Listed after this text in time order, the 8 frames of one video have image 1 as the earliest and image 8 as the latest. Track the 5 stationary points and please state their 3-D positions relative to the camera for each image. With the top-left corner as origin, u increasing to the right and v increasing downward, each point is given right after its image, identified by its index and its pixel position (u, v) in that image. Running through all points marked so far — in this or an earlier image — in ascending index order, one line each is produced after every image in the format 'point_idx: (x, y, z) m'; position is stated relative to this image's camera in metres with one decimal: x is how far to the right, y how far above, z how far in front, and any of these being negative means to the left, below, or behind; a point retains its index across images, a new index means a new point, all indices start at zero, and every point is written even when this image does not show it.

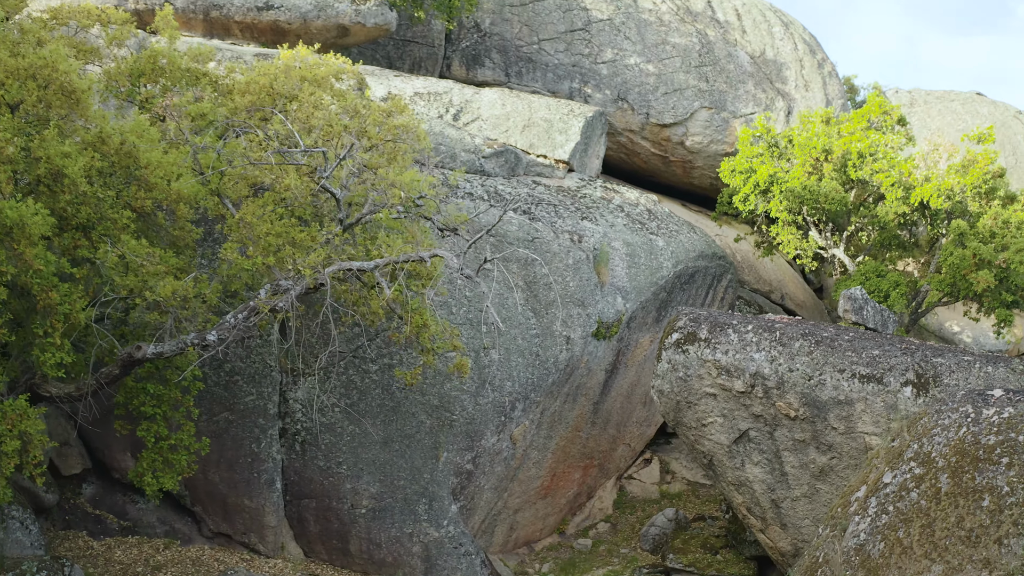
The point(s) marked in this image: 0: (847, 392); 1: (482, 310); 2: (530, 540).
0: (+2.4, -0.7, +8.4) m
1: (-0.3, -0.2, +10.4) m
2: (+0.2, -2.6, +11.7) m
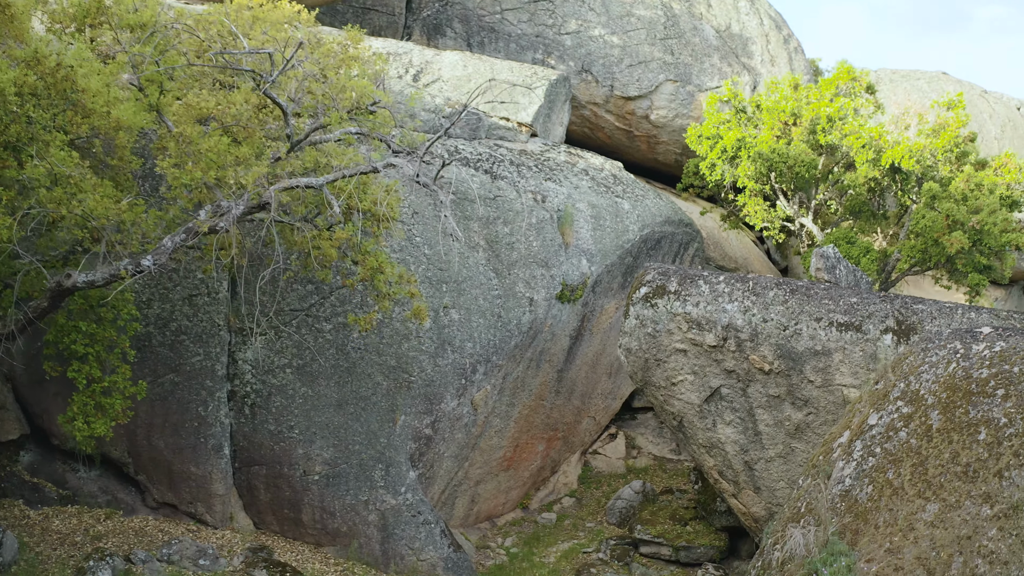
0: (+2.1, -0.4, +8.0) m
1: (-0.6, +0.2, +10.0) m
2: (-0.2, -2.2, +11.3) m
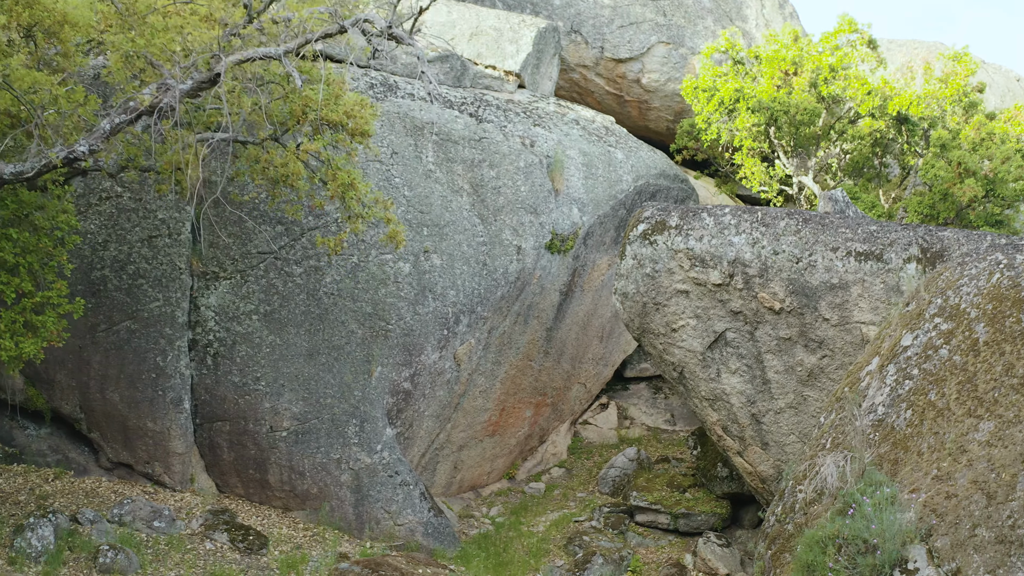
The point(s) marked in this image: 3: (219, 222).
0: (+2.0, +0.1, +7.3) m
1: (-0.7, +0.6, +9.2) m
2: (-0.3, -1.8, +10.5) m
3: (-2.2, +0.5, +8.7) m
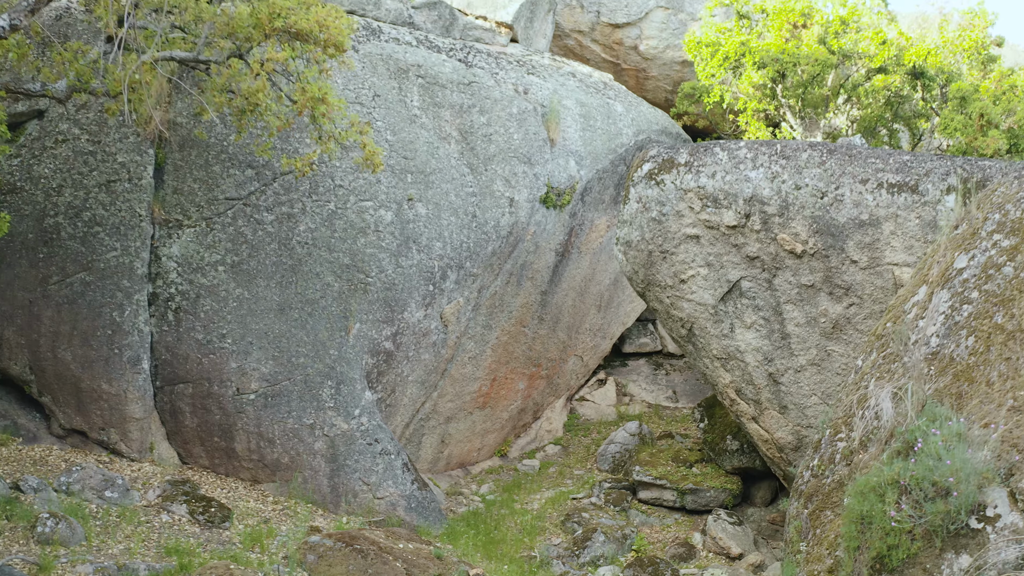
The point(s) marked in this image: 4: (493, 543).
0: (+2.0, +0.4, +6.5) m
1: (-0.8, +0.9, +8.5) m
2: (-0.4, -1.4, +9.8) m
3: (-2.2, +0.8, +7.9) m
4: (-0.1, -1.6, +7.6) m
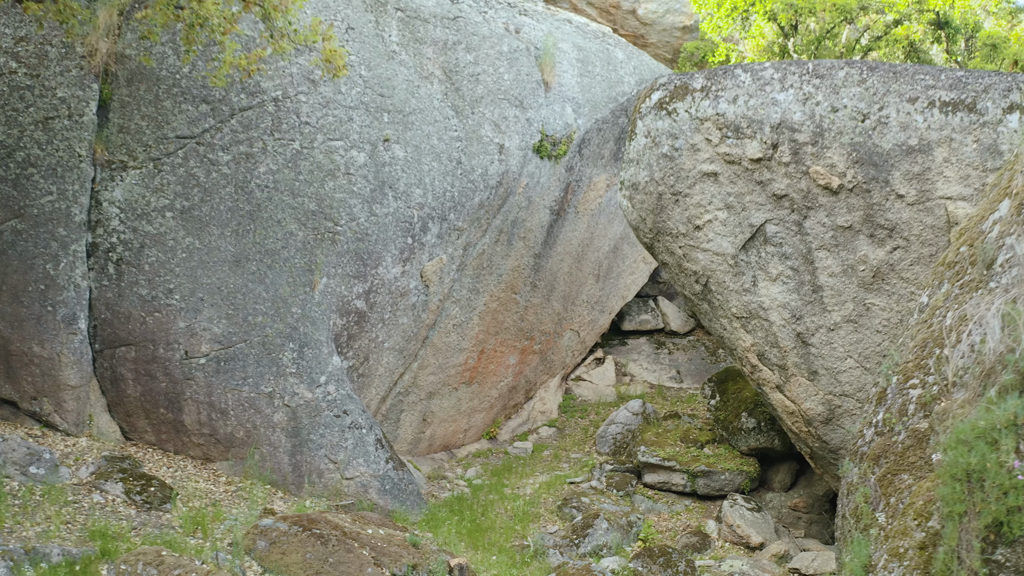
0: (+2.0, +0.7, +5.6) m
1: (-0.8, +1.2, +7.5) m
2: (-0.5, -1.2, +8.8) m
3: (-2.3, +1.1, +7.0) m
4: (-0.2, -1.4, +6.6) m
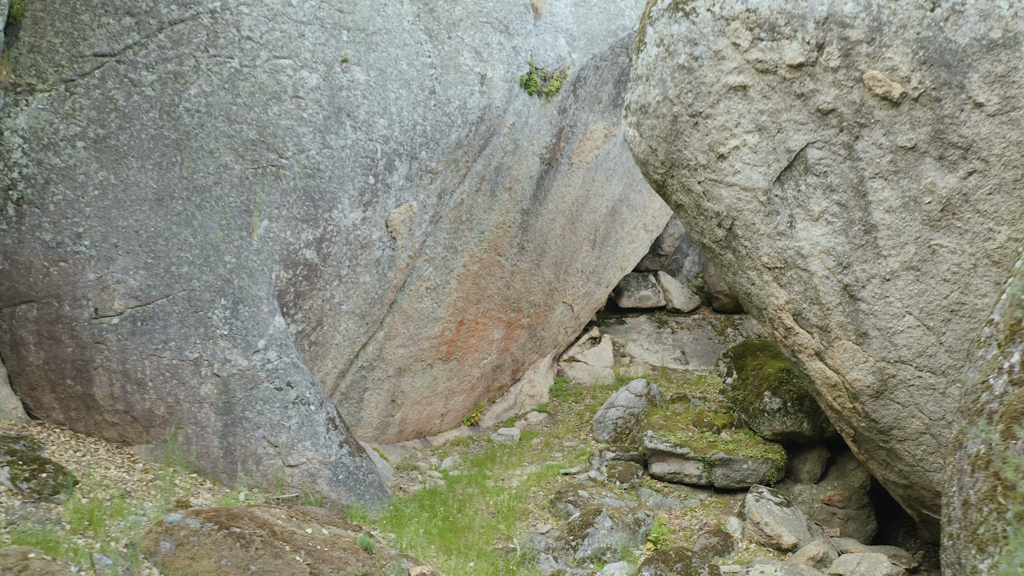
0: (+1.9, +1.0, +4.4) m
1: (-0.9, +1.5, +6.3) m
2: (-0.6, -0.9, +7.6) m
3: (-2.4, +1.4, +5.7) m
4: (-0.3, -1.1, +5.4) m
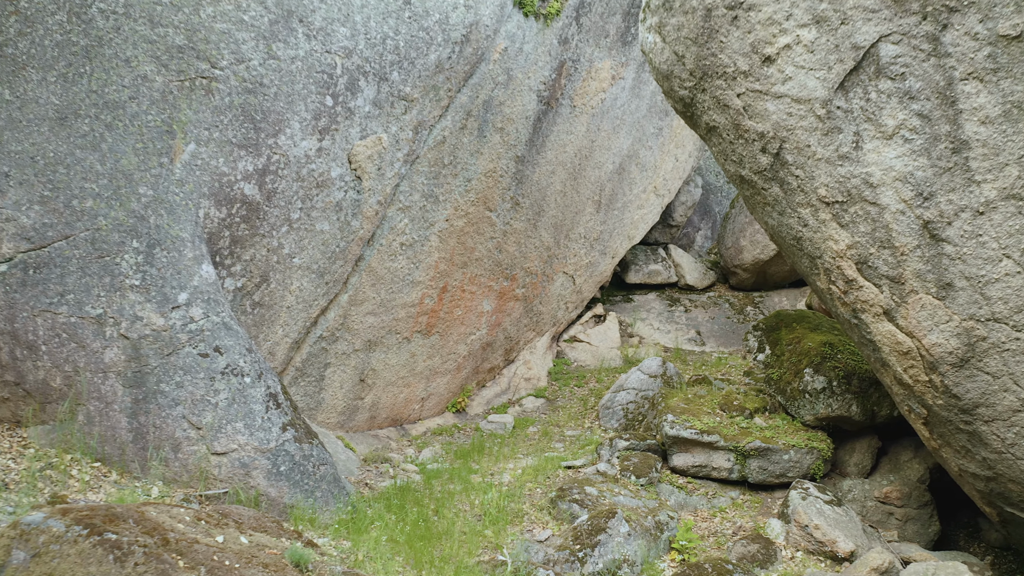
0: (+1.8, +1.2, +3.3) m
1: (-1.0, +1.7, +5.2) m
2: (-0.6, -0.7, +6.4) m
3: (-2.4, +1.6, +4.6) m
4: (-0.3, -0.9, +4.2) m
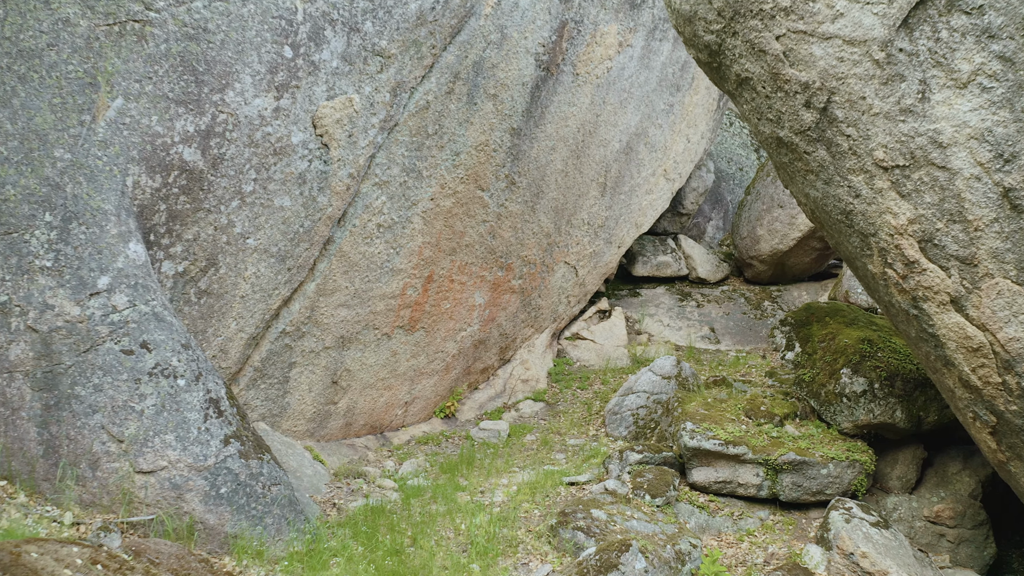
0: (+1.8, +1.3, +2.5) m
1: (-1.0, +1.7, +4.4) m
2: (-0.6, -0.7, +5.7) m
3: (-2.4, +1.6, +3.9) m
4: (-0.3, -0.8, +3.5) m
